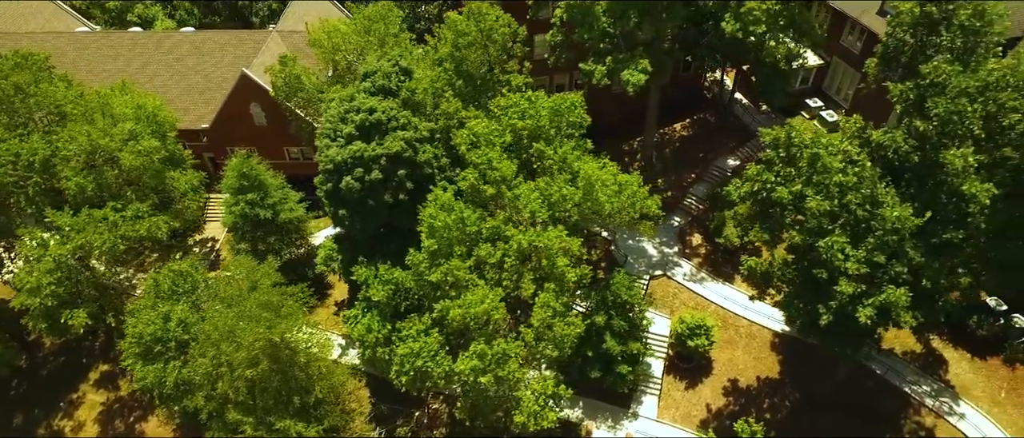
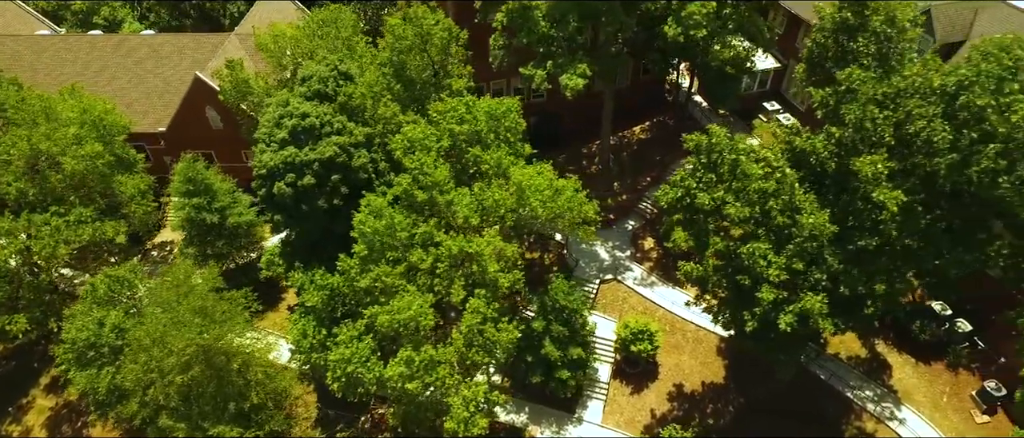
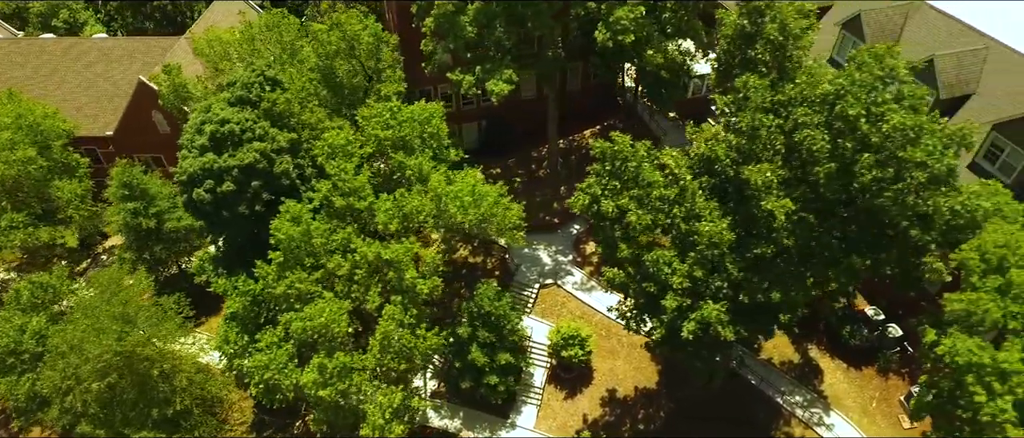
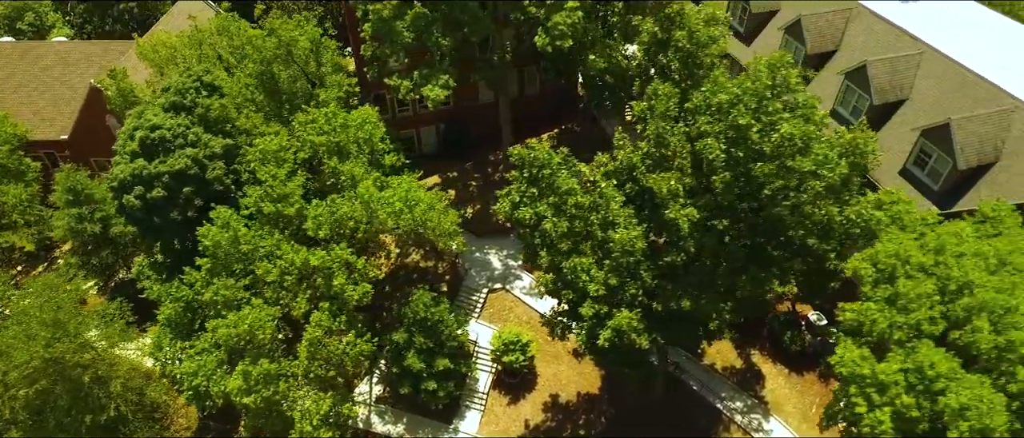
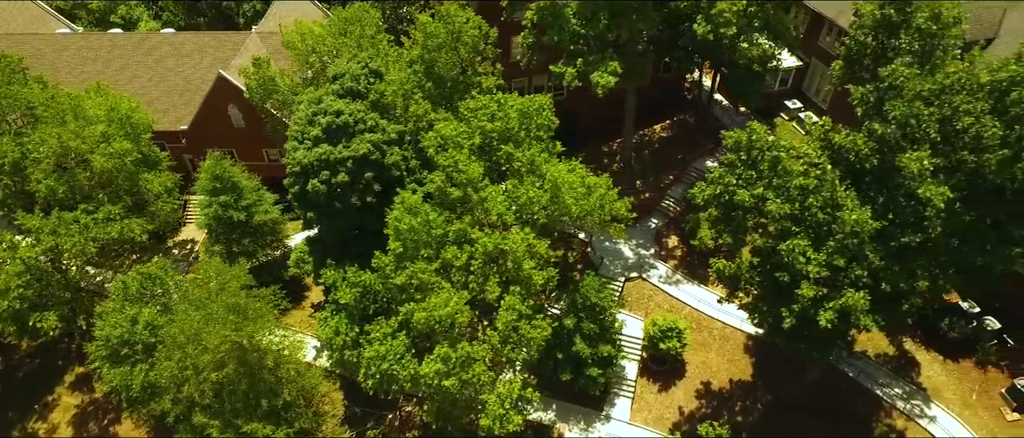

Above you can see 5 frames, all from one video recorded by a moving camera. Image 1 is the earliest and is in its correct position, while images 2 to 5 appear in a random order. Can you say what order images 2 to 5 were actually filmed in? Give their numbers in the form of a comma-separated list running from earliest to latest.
5, 2, 3, 4
